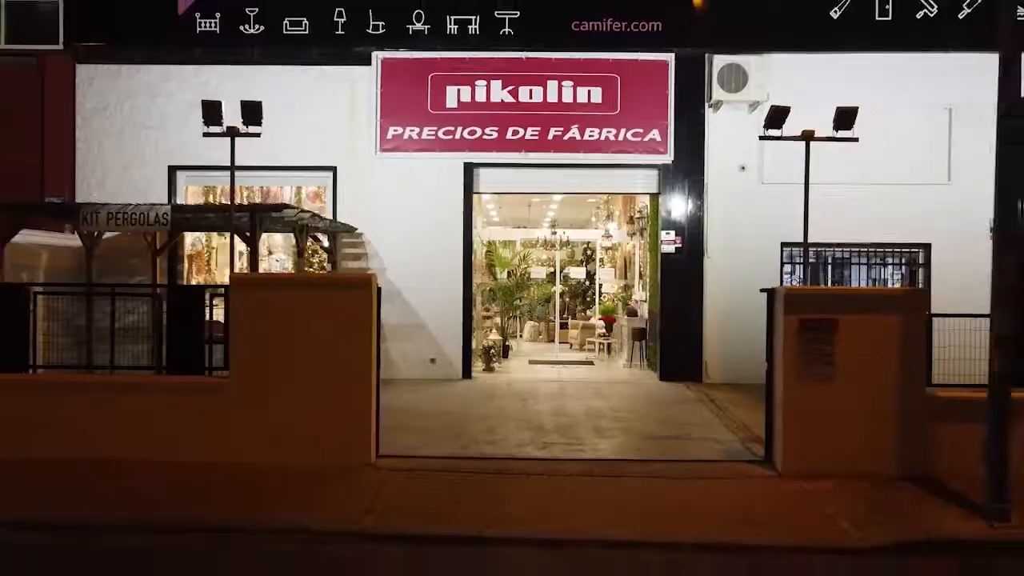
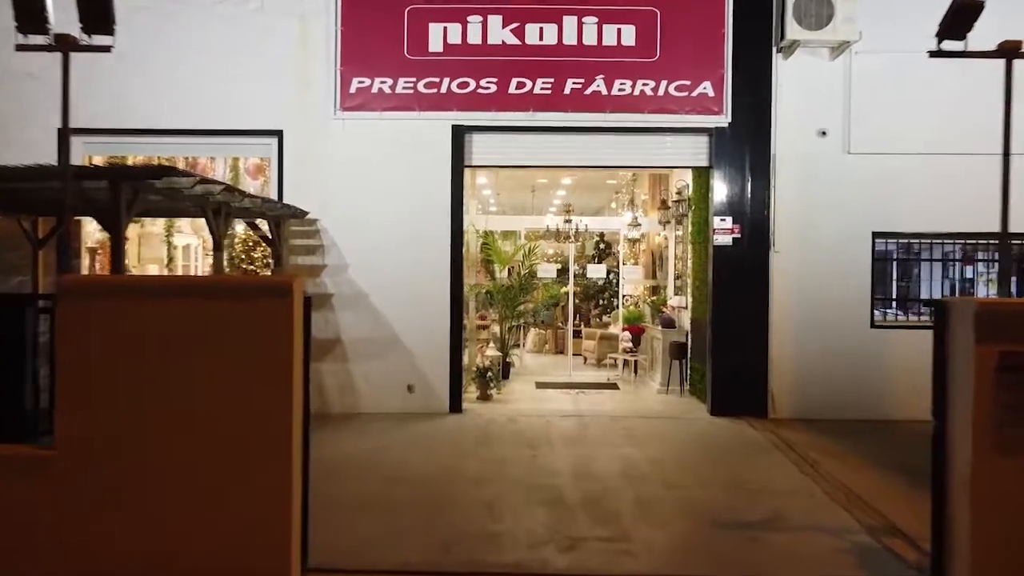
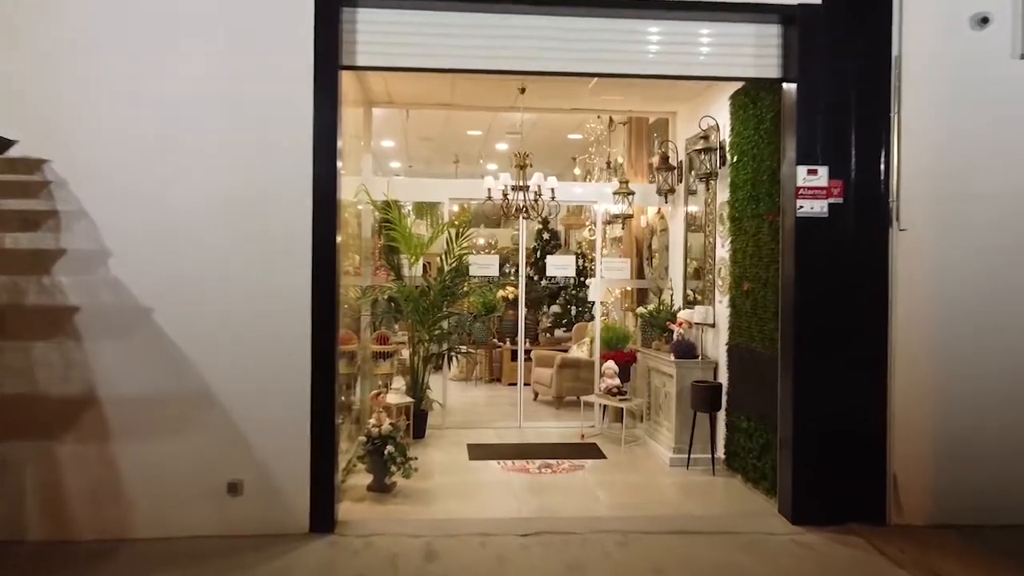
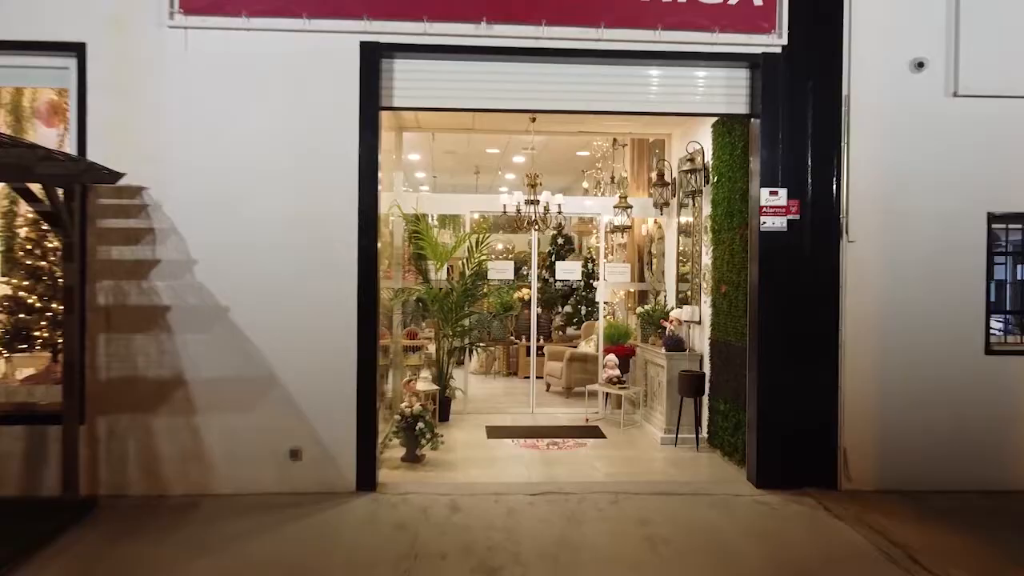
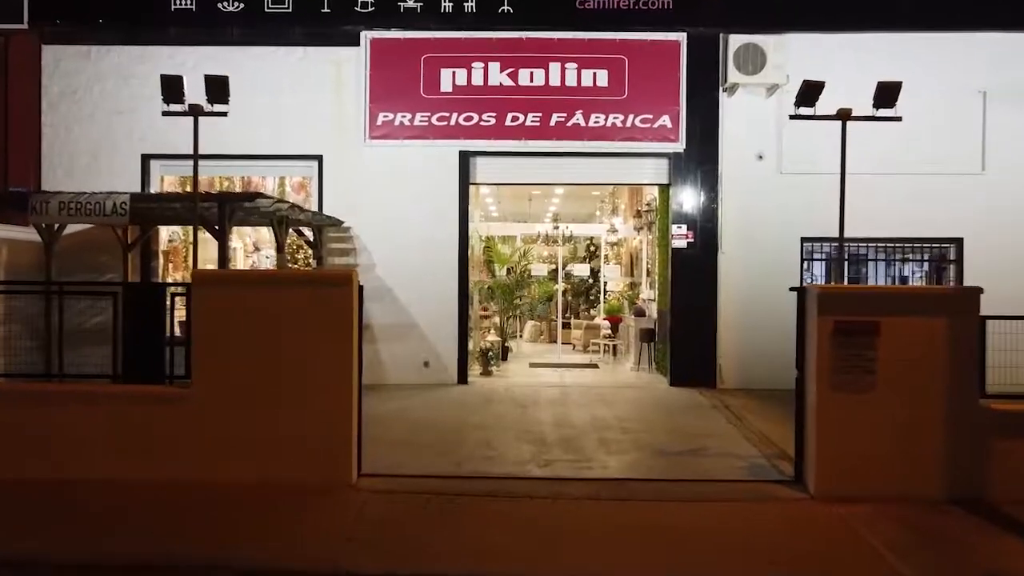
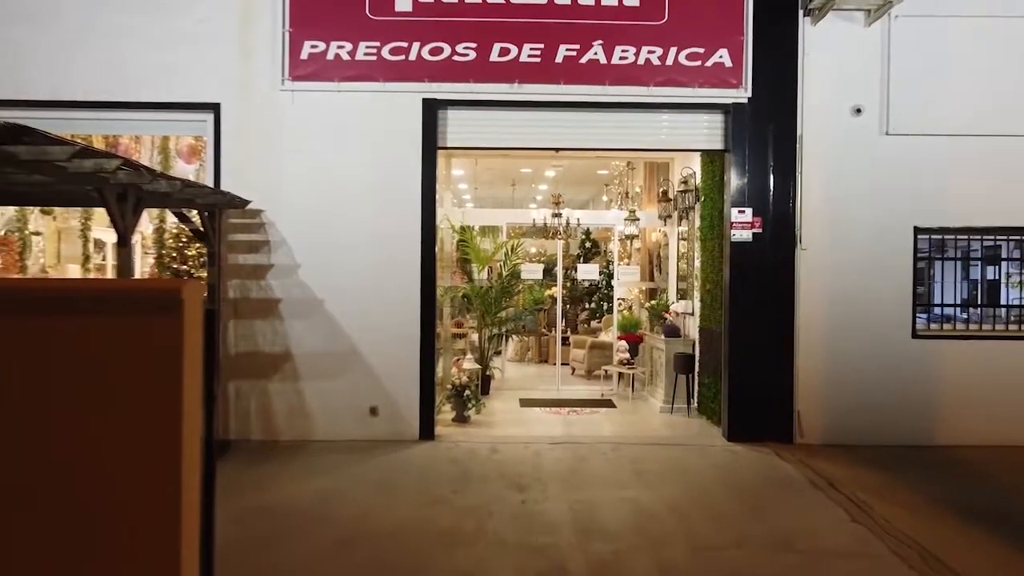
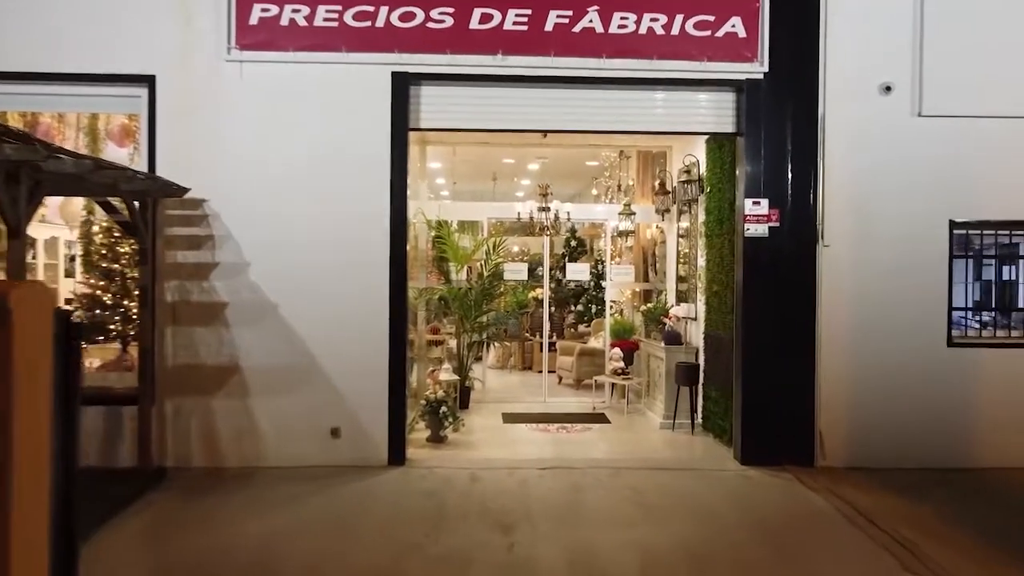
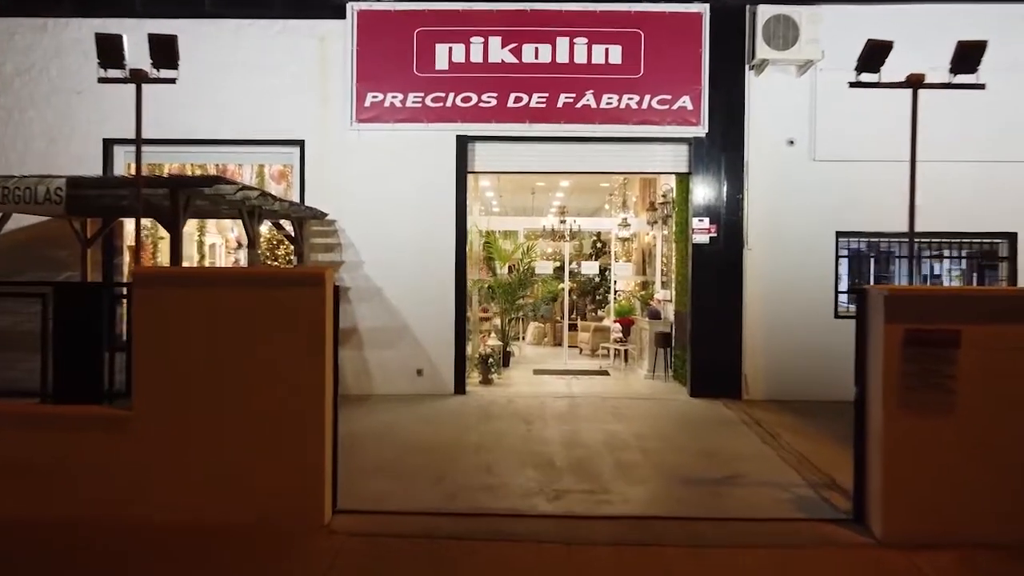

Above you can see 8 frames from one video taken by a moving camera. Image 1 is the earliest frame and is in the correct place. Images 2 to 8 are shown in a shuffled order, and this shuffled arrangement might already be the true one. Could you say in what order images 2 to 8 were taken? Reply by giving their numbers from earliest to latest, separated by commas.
5, 8, 2, 6, 7, 4, 3
